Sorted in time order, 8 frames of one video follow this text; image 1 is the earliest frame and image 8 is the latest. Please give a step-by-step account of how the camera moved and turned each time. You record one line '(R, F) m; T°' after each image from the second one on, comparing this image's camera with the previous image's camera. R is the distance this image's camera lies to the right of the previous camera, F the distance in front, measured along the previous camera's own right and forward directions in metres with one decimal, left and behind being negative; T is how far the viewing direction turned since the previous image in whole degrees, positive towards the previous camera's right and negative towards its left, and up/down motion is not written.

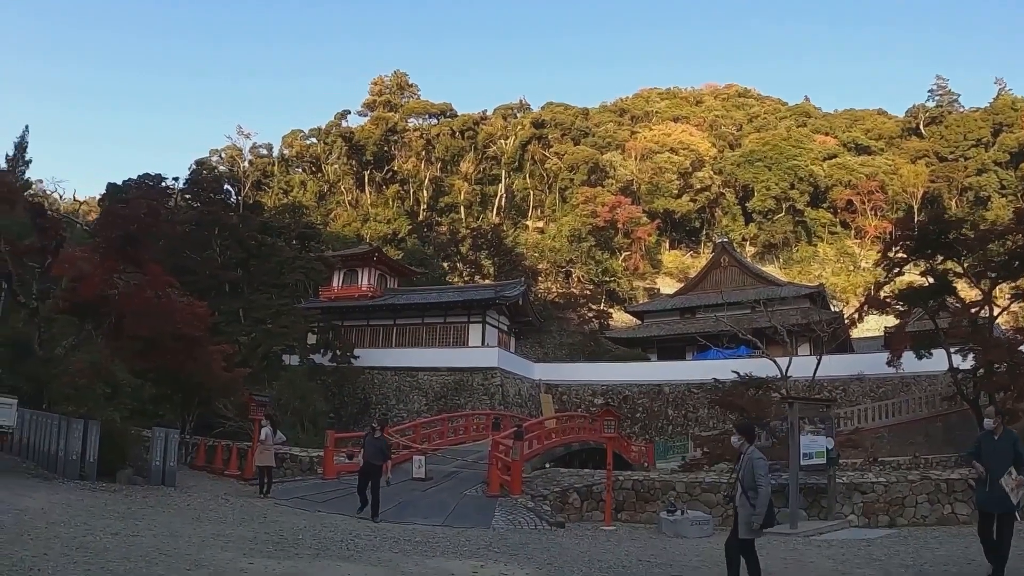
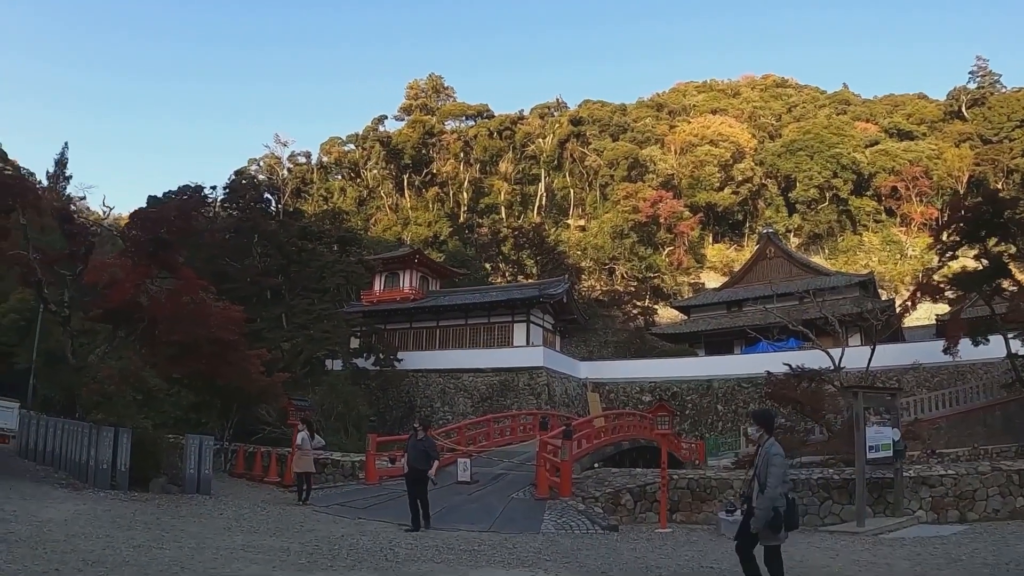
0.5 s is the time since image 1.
(0.0, +0.5) m; -3°
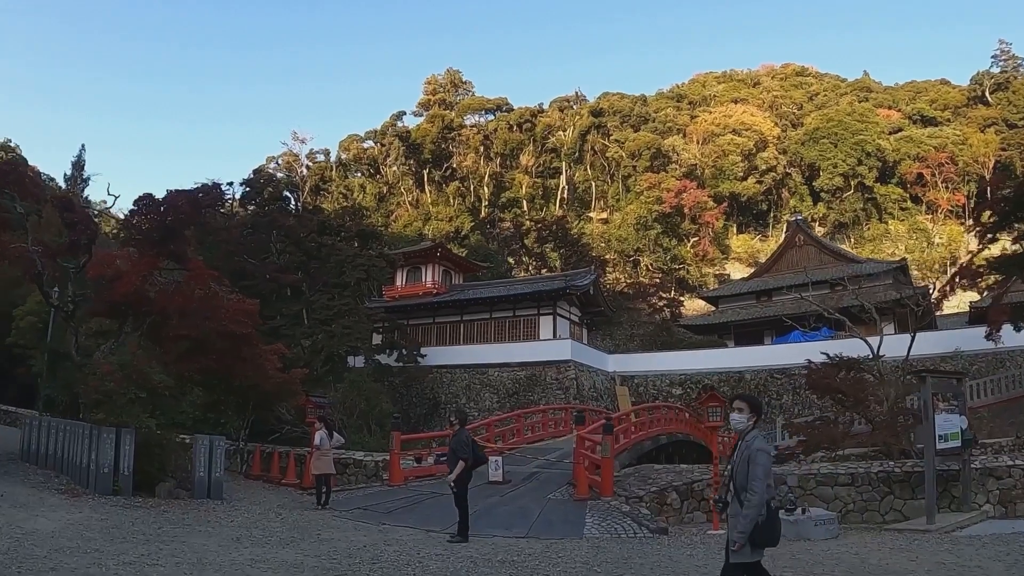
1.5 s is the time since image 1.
(-0.1, +0.8) m; -2°
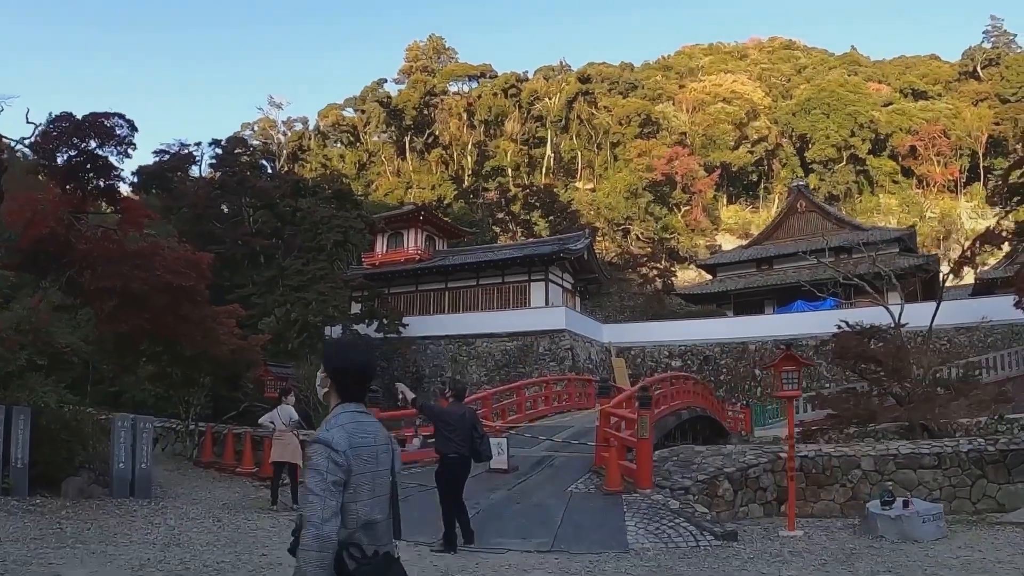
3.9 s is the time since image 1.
(-0.3, +1.8) m; +1°
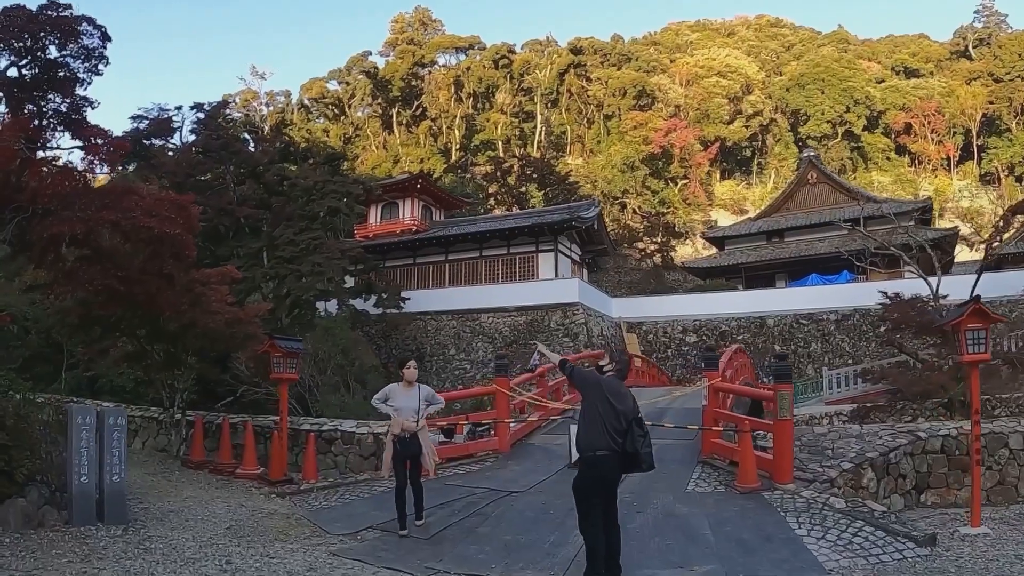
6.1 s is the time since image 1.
(-0.8, +1.7) m; +1°
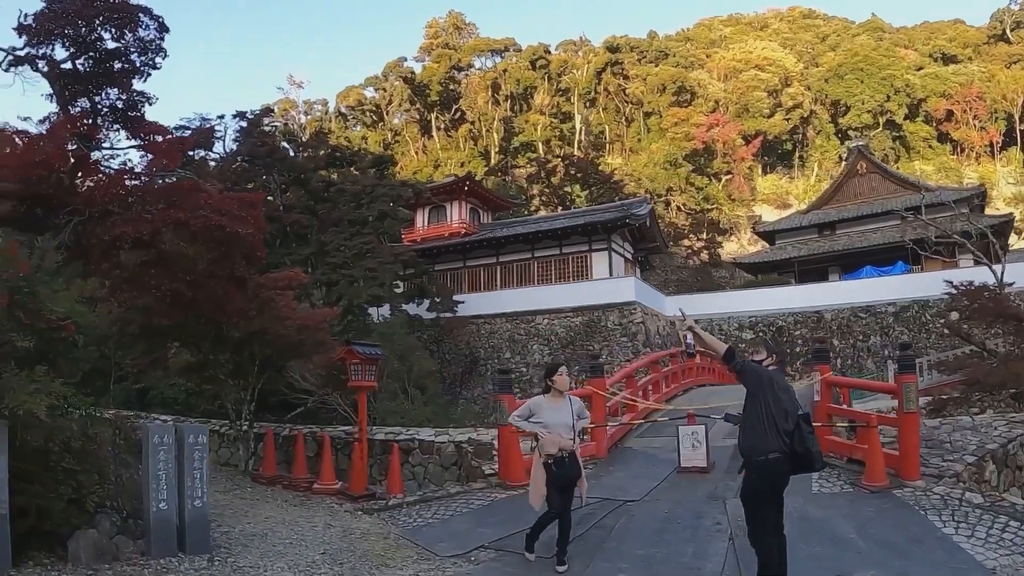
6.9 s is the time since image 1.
(-0.5, +0.6) m; -3°
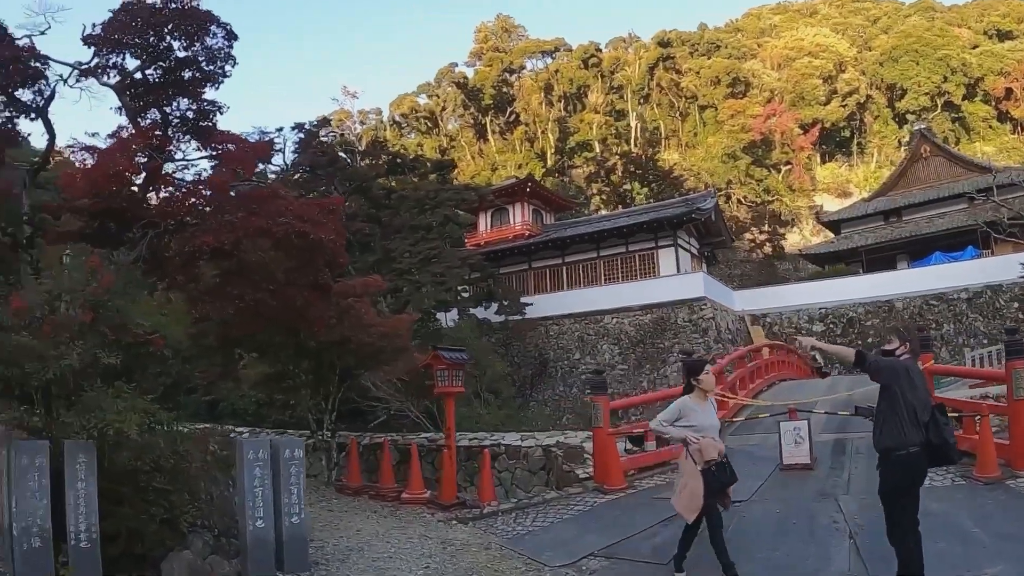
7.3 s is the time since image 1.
(-0.2, +0.3) m; -4°
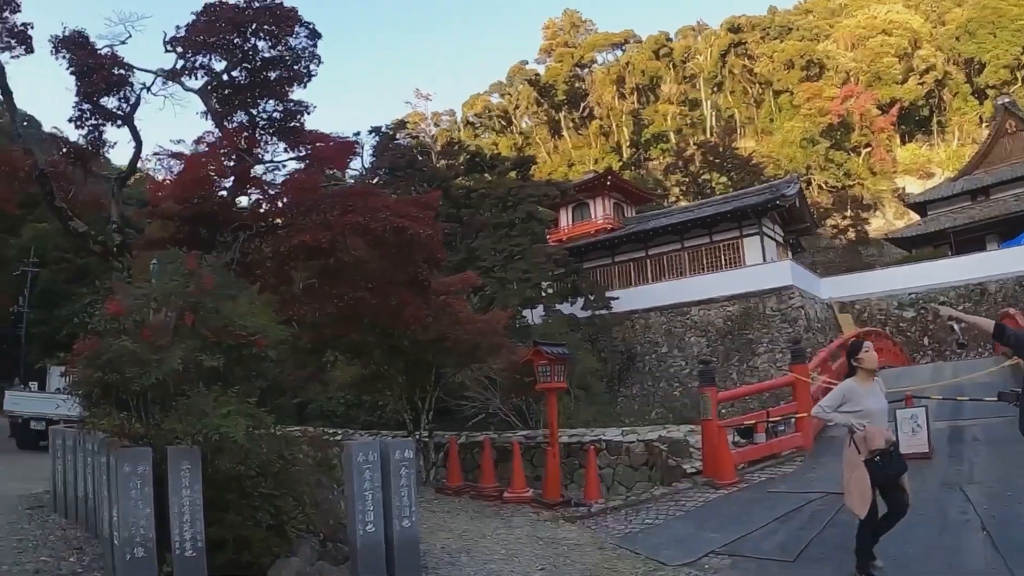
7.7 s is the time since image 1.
(-0.2, +0.2) m; -6°
